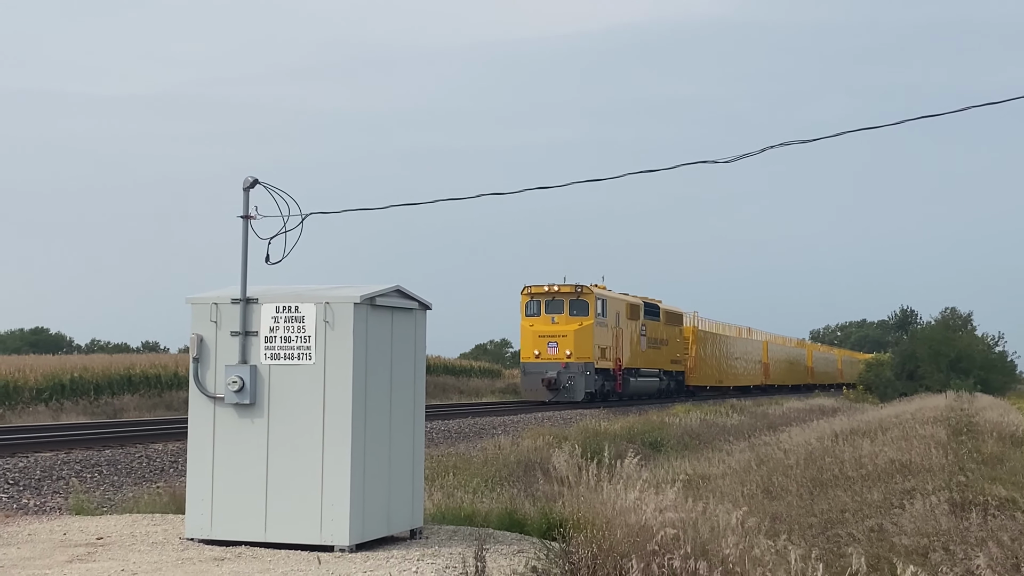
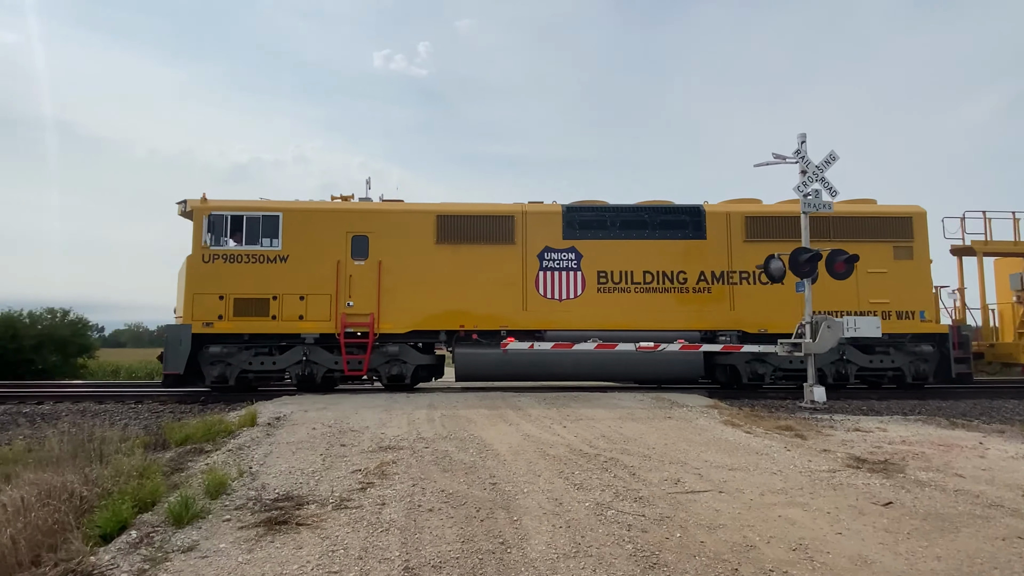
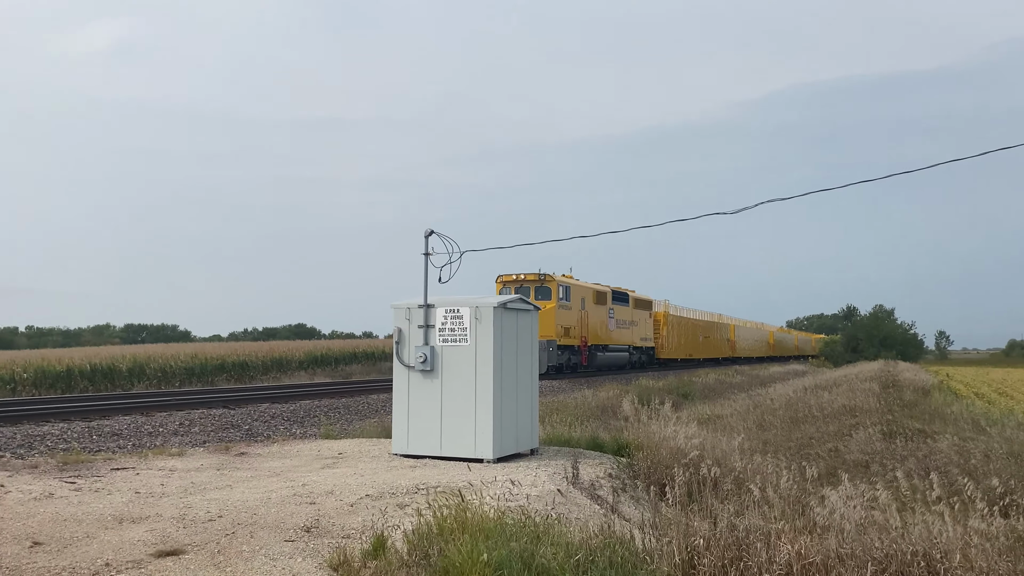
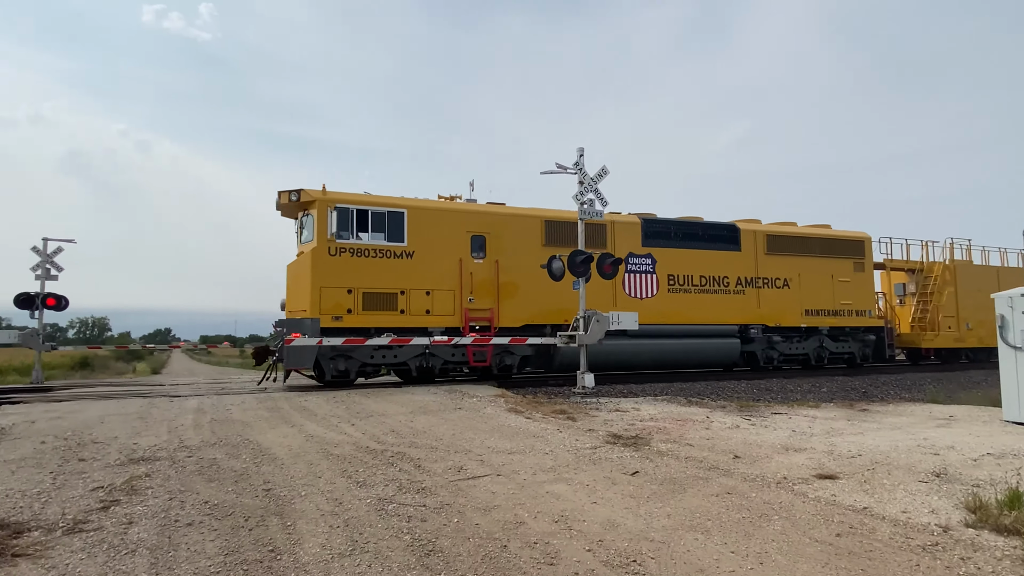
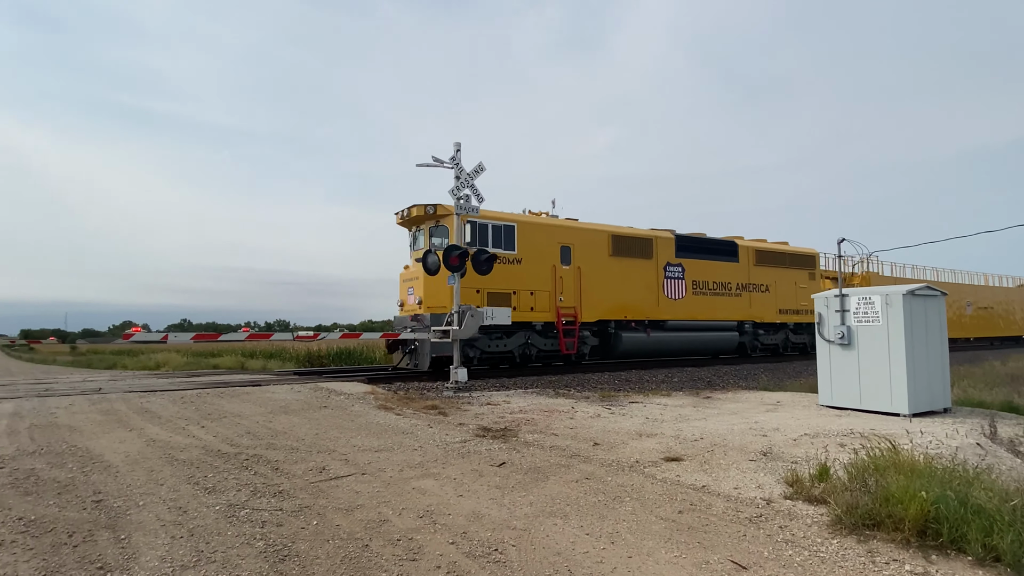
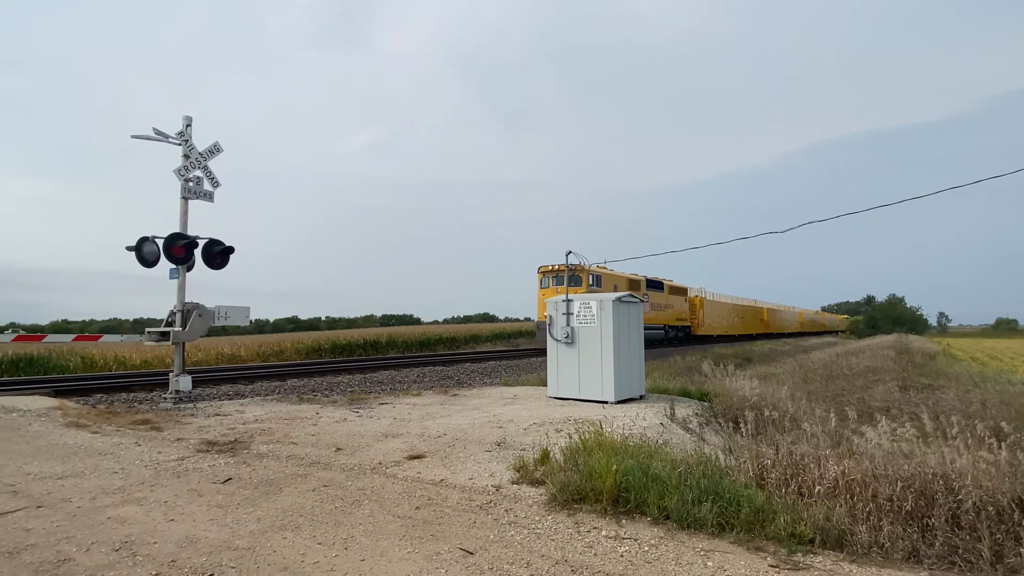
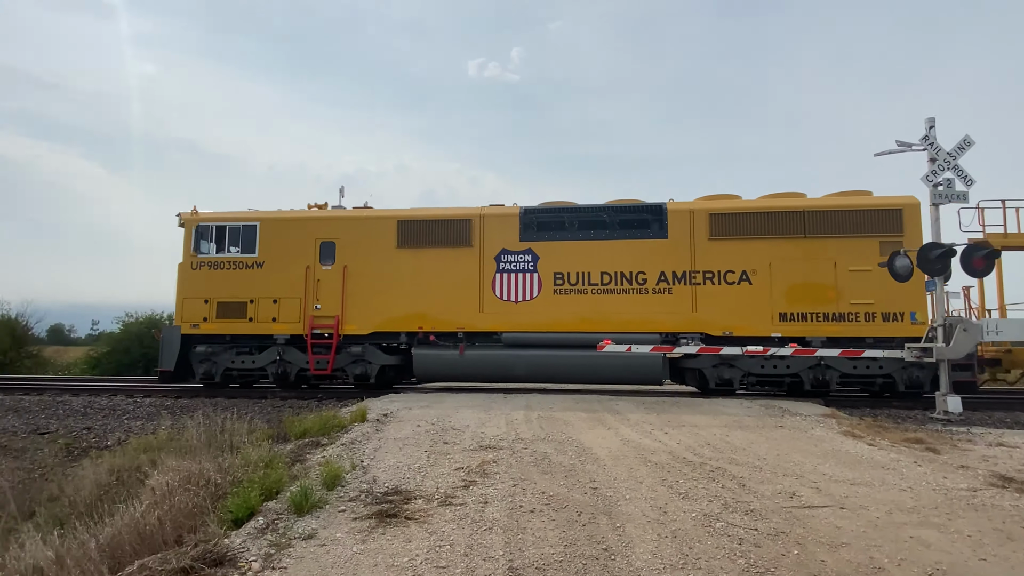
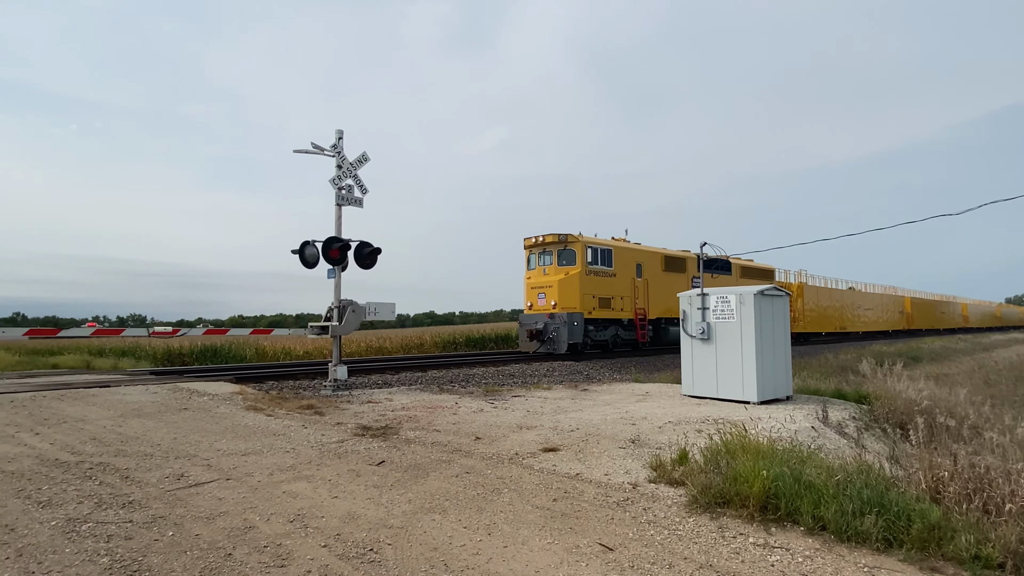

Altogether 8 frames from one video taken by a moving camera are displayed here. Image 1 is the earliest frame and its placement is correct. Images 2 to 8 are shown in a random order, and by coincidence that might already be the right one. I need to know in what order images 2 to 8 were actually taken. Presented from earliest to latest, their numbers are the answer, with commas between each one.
3, 6, 8, 5, 4, 2, 7
